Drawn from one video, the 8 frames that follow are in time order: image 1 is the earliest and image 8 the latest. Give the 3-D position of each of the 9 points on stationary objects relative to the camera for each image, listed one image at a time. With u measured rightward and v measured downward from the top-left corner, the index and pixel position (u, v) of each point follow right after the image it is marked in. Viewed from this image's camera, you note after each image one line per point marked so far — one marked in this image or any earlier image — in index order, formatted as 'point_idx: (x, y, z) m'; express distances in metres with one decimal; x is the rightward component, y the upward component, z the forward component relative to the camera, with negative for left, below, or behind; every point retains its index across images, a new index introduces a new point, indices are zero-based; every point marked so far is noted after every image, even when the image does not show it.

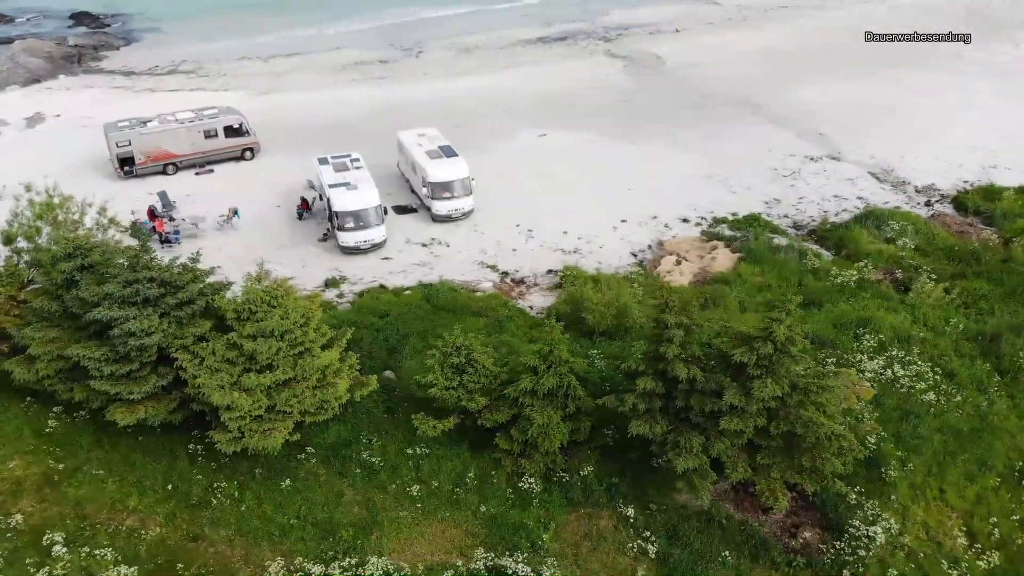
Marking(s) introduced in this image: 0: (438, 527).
0: (-1.3, -4.3, +14.6) m
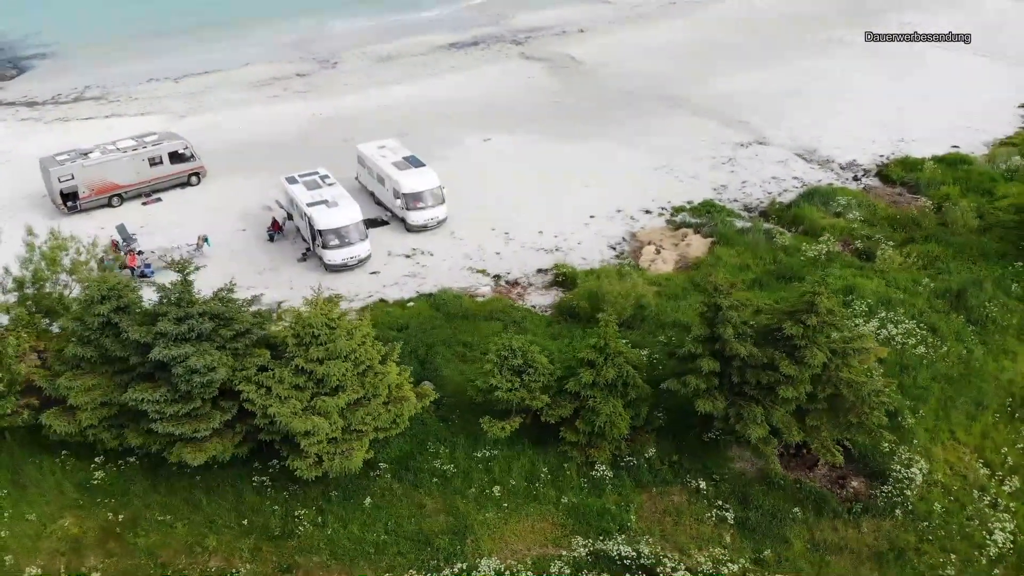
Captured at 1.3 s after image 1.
0: (+0.3, -4.3, +15.2) m
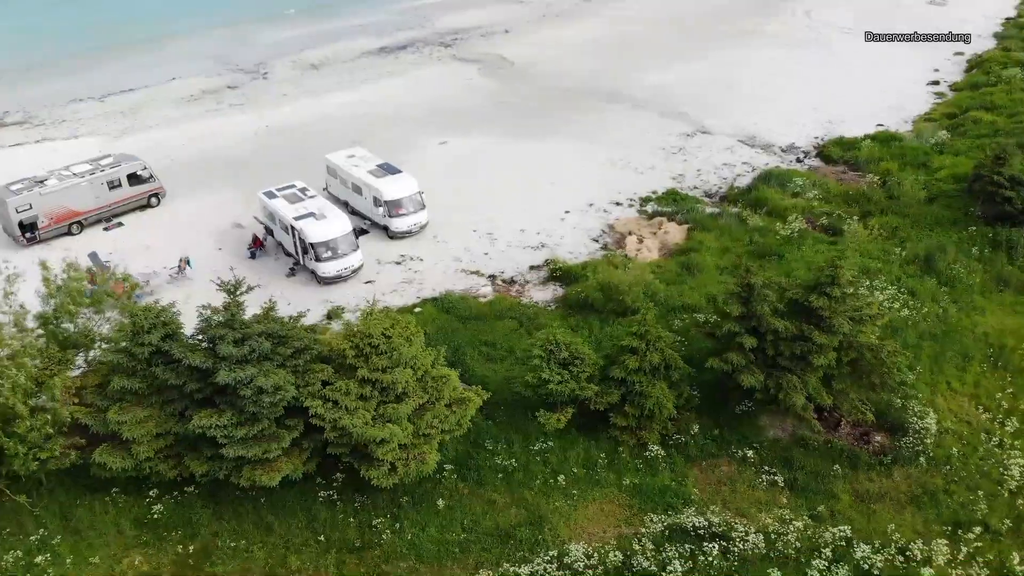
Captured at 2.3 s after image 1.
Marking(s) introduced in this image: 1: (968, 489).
0: (+1.6, -4.2, +15.8) m
1: (+9.0, -3.9, +16.1) m
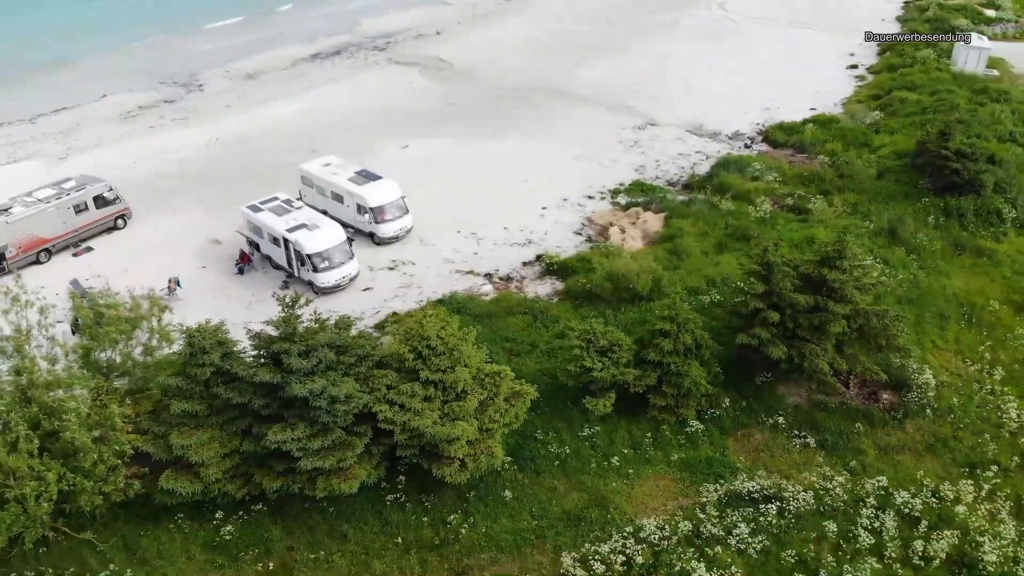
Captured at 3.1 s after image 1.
0: (+2.8, -4.0, +16.7) m
1: (+10.1, -3.2, +17.8) m
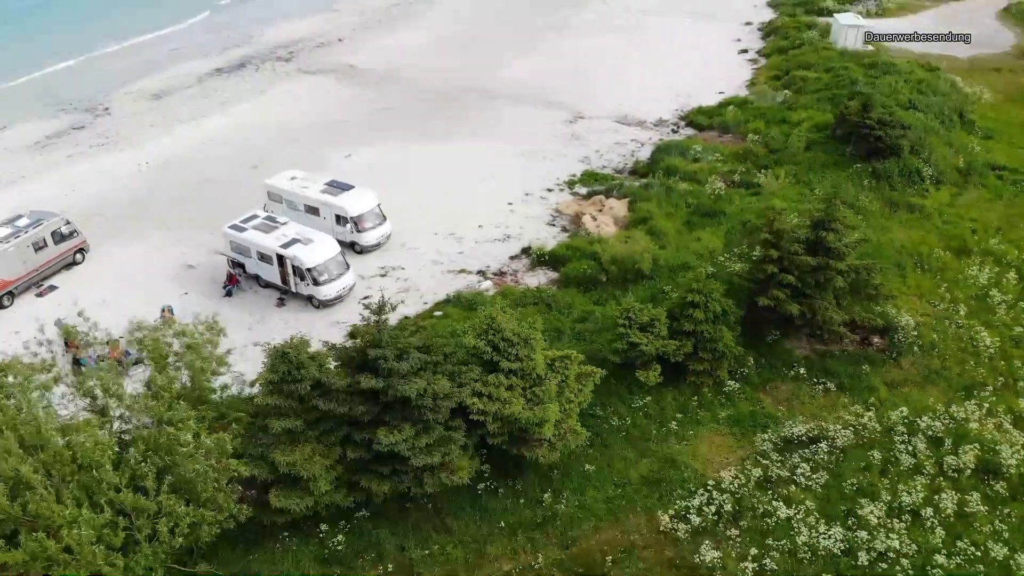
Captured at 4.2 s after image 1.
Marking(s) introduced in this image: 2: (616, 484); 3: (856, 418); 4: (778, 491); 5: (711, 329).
0: (+4.4, -3.4, +18.2) m
1: (+11.2, -1.8, +20.5) m
2: (+2.2, -4.1, +17.0) m
3: (+7.8, -3.0, +18.6) m
4: (+5.4, -4.1, +16.7) m
5: (+4.7, -1.0, +19.3) m
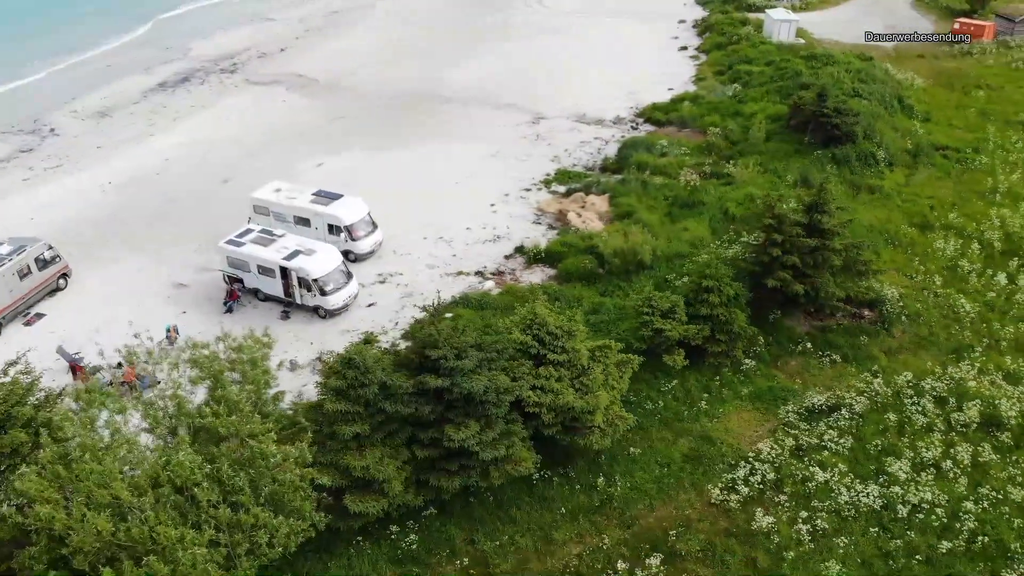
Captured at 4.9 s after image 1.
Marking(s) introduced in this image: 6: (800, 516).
0: (+5.3, -3.0, +19.2) m
1: (+11.7, -1.1, +22.2) m
2: (+3.2, -3.8, +17.8) m
3: (+8.6, -2.4, +20.0) m
4: (+6.5, -3.7, +17.8) m
5: (+5.3, -0.6, +20.3) m
6: (+5.8, -4.6, +16.4) m
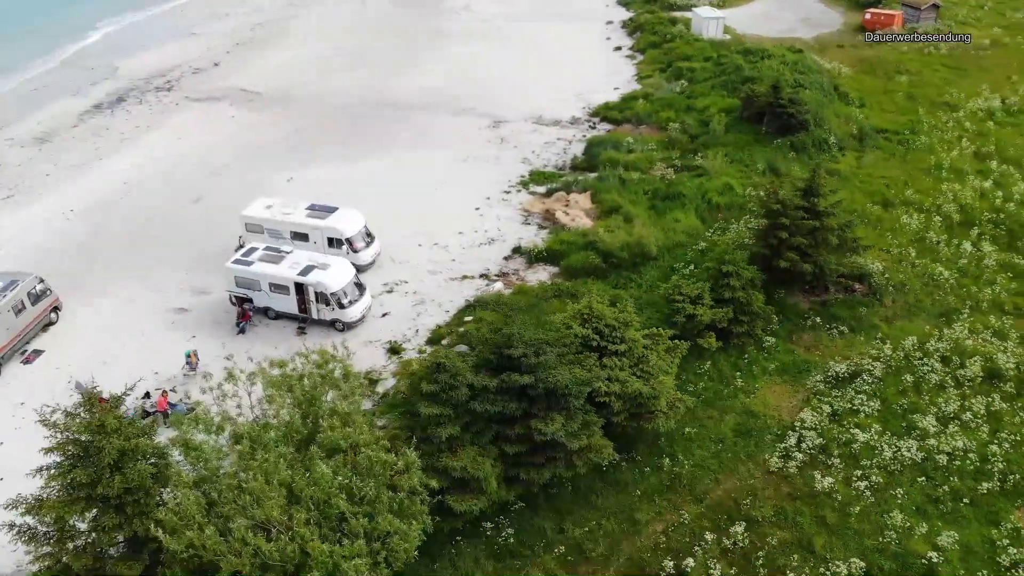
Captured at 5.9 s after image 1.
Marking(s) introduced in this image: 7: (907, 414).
0: (+6.5, -2.6, +20.5) m
1: (+12.3, -0.2, +24.2) m
2: (+4.7, -3.5, +18.8) m
3: (+9.7, -1.7, +21.7) m
4: (+7.9, -3.1, +19.3) m
5: (+6.2, -0.1, +21.6) m
6: (+7.4, -4.1, +17.8) m
7: (+9.4, -3.0, +19.5) m
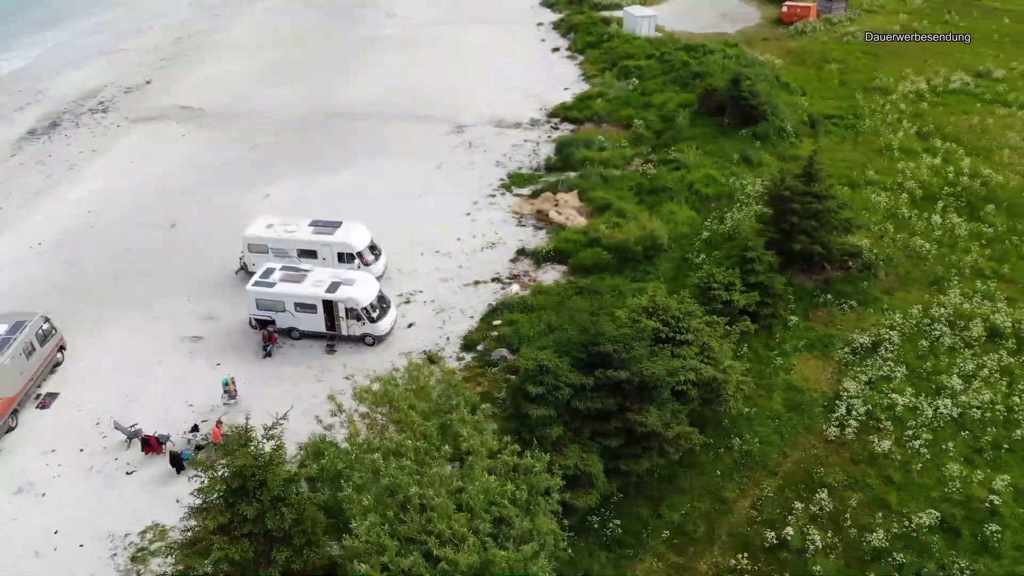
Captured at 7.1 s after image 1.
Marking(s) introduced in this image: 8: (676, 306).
0: (+7.9, -2.1, +21.9) m
1: (+13.0, +0.7, +26.3) m
2: (+6.4, -3.1, +20.0) m
3: (+10.8, -1.0, +23.4) m
4: (+9.5, -2.5, +20.8) m
5: (+7.2, +0.3, +22.9) m
6: (+9.3, -3.5, +19.3) m
7: (+10.9, -2.3, +21.2) m
8: (+3.9, -0.4, +19.6) m
